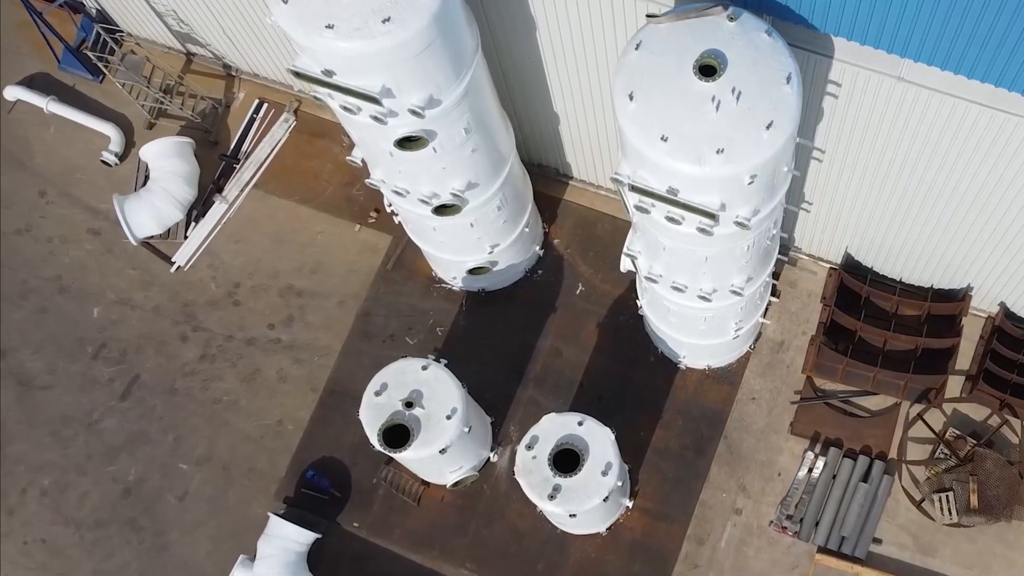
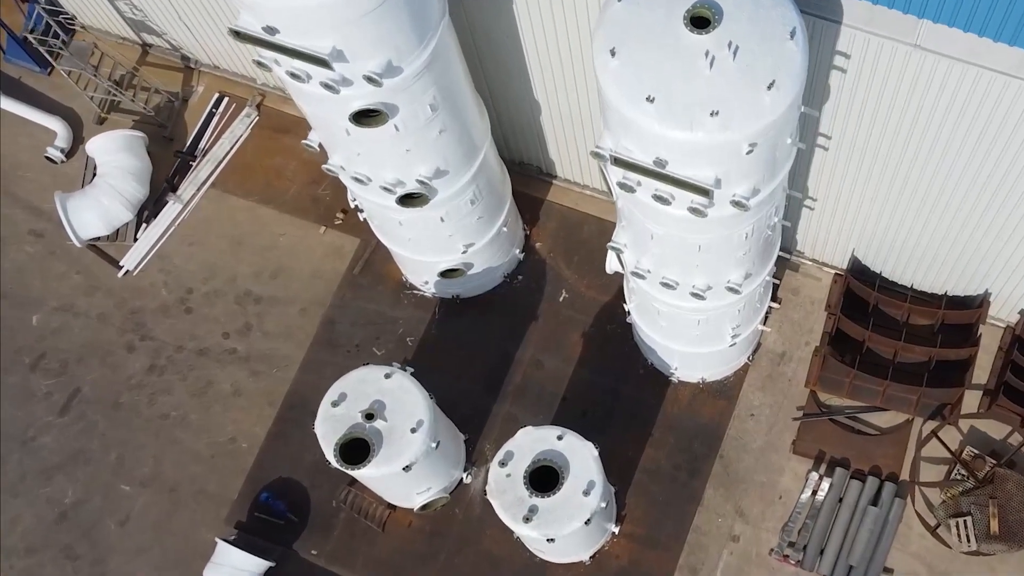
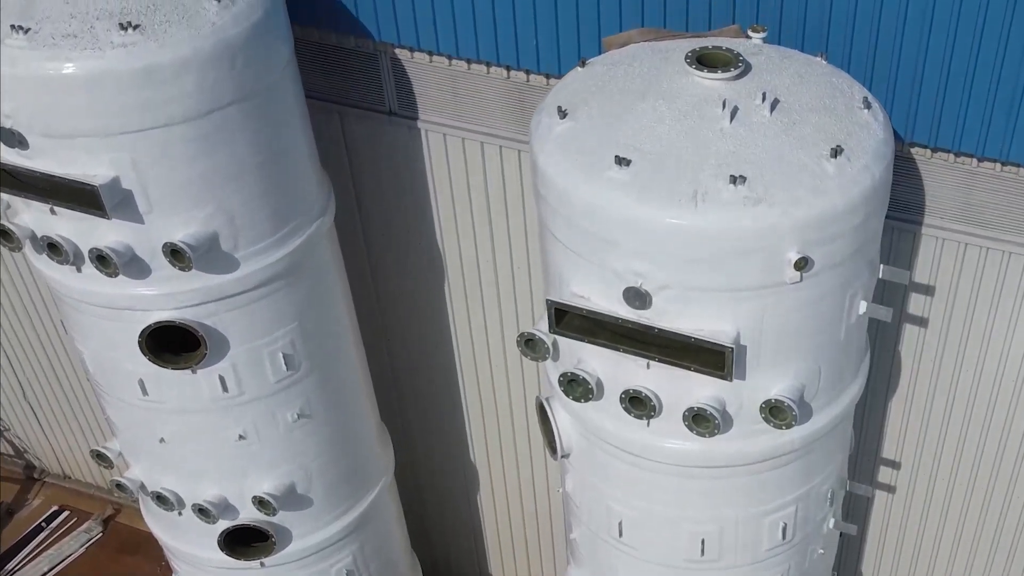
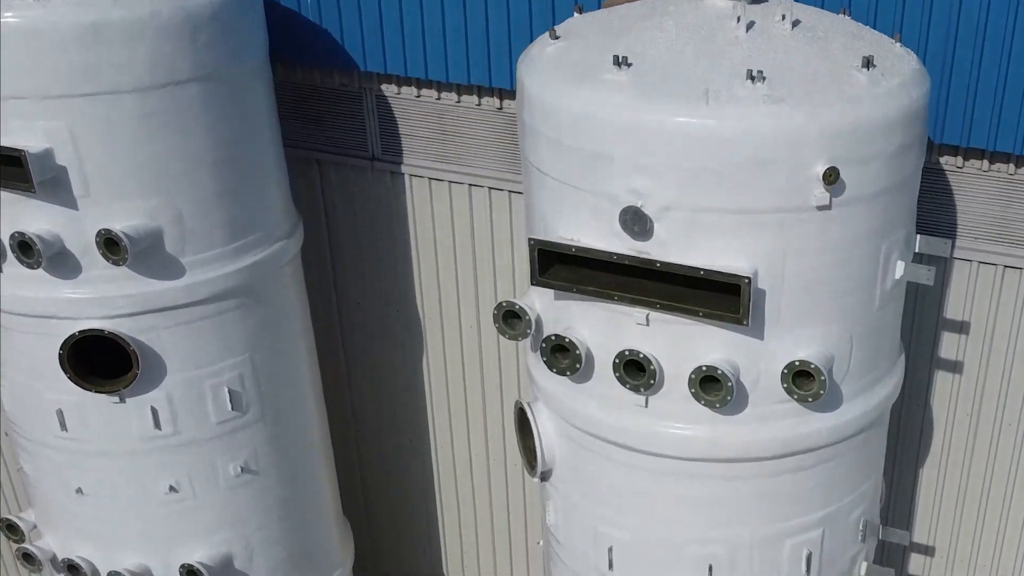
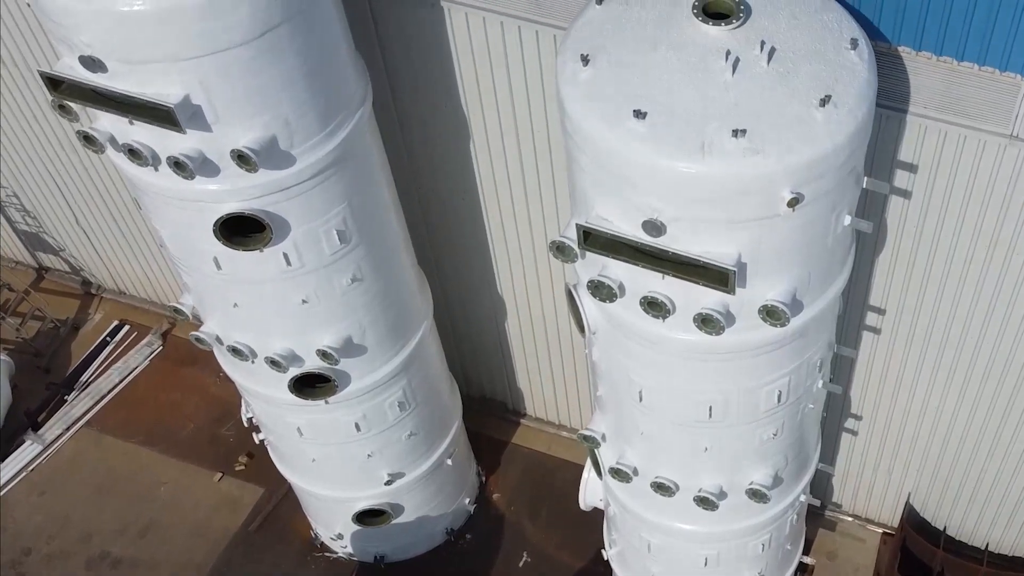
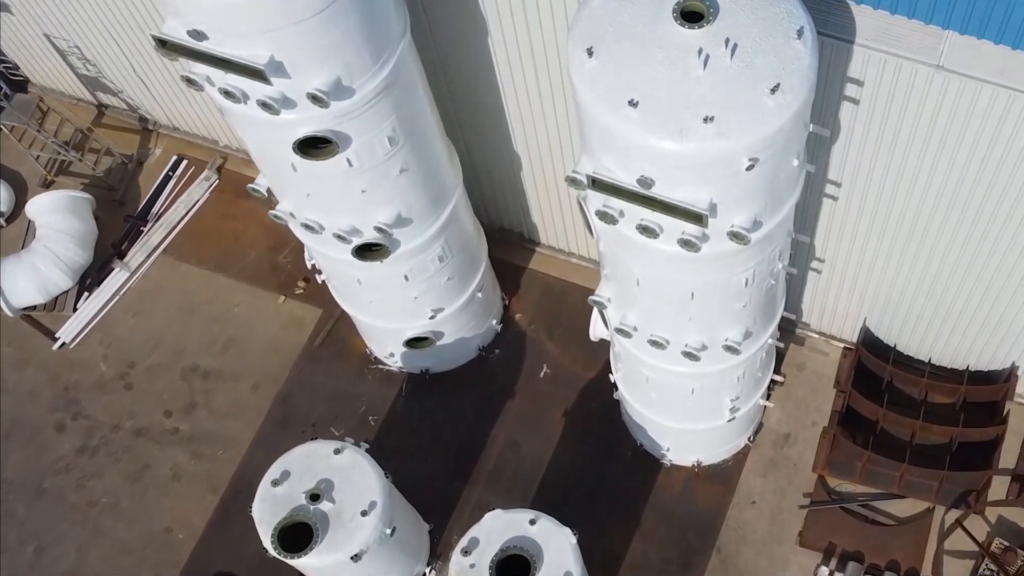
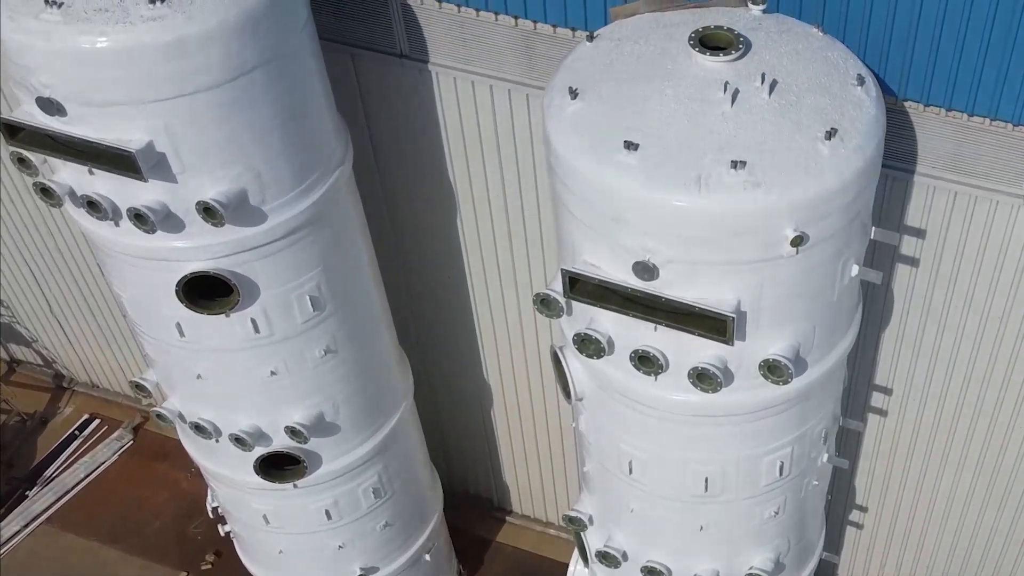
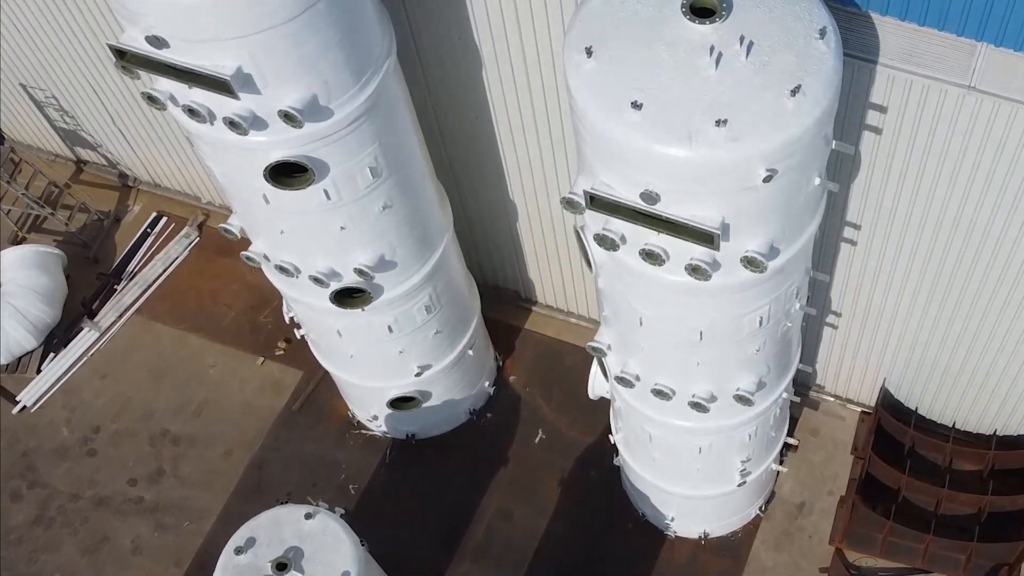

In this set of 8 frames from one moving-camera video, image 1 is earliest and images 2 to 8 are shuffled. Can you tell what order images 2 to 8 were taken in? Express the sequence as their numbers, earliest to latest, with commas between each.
2, 6, 8, 5, 7, 3, 4
